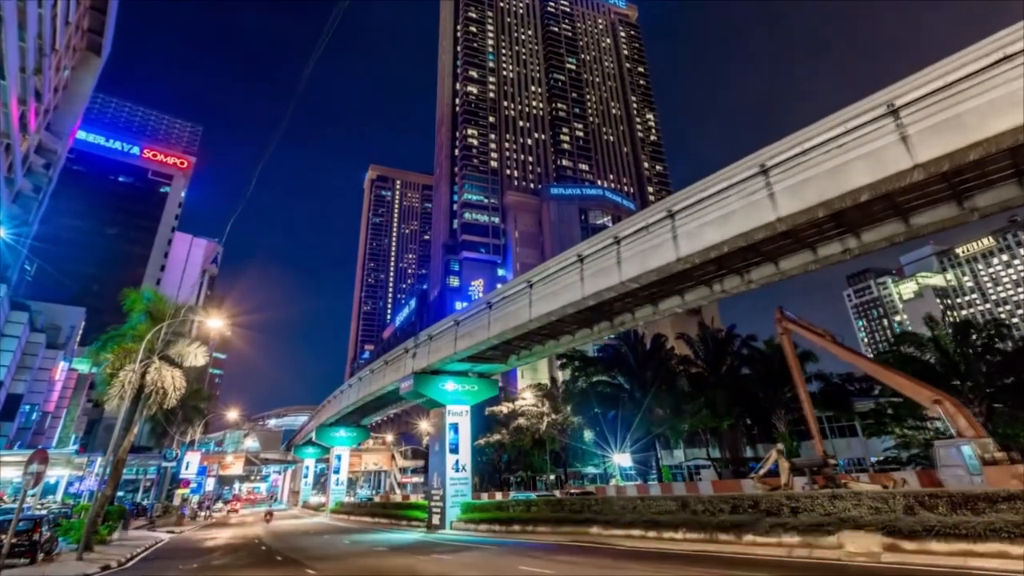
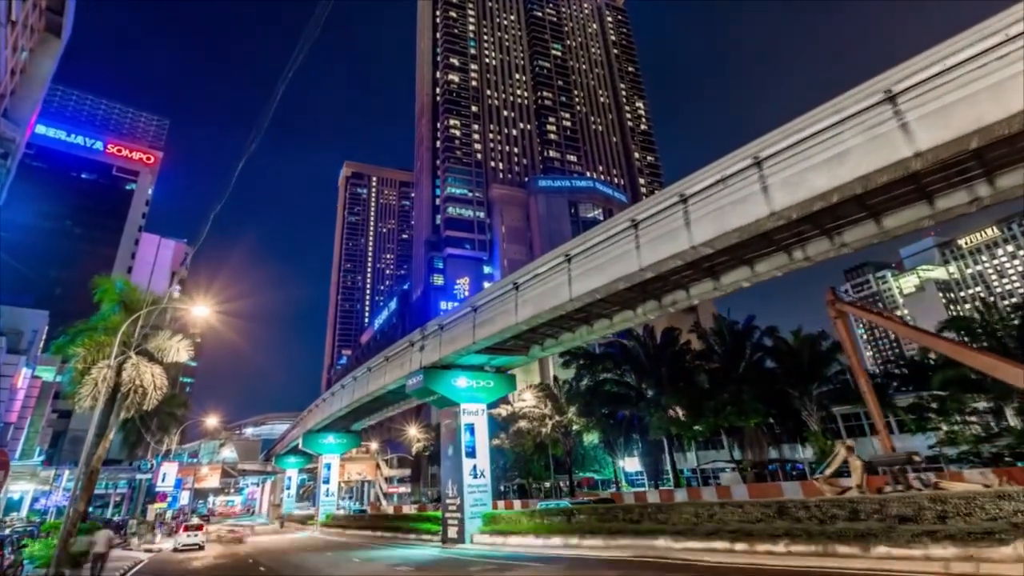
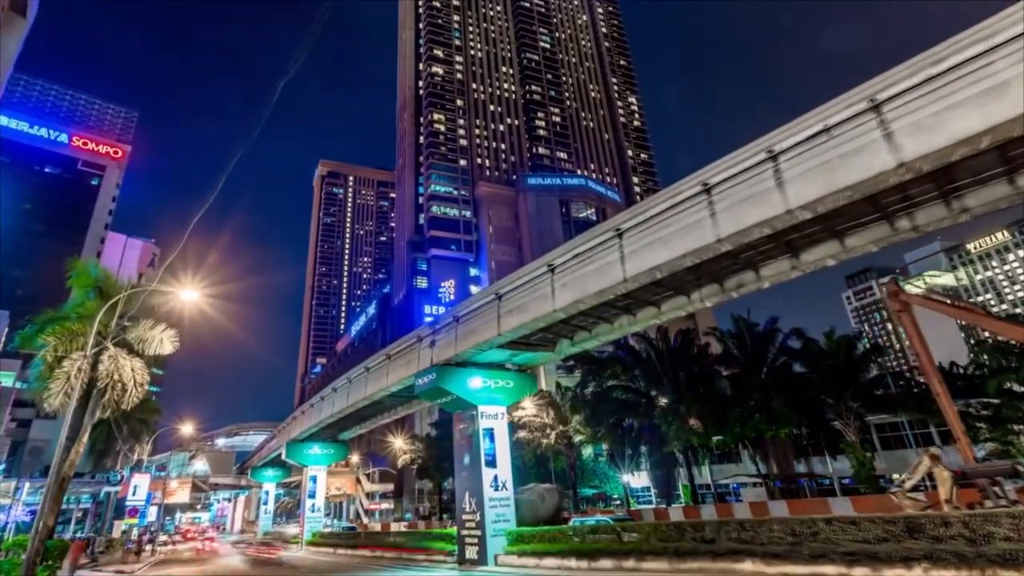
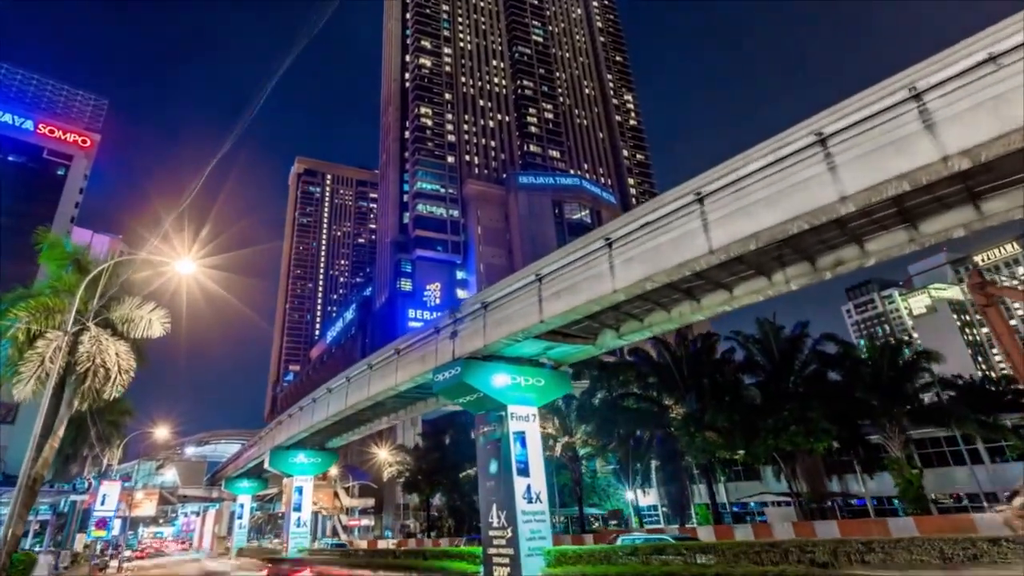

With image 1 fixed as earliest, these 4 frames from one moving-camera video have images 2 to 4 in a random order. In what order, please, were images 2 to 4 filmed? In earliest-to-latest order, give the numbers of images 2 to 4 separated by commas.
2, 3, 4
